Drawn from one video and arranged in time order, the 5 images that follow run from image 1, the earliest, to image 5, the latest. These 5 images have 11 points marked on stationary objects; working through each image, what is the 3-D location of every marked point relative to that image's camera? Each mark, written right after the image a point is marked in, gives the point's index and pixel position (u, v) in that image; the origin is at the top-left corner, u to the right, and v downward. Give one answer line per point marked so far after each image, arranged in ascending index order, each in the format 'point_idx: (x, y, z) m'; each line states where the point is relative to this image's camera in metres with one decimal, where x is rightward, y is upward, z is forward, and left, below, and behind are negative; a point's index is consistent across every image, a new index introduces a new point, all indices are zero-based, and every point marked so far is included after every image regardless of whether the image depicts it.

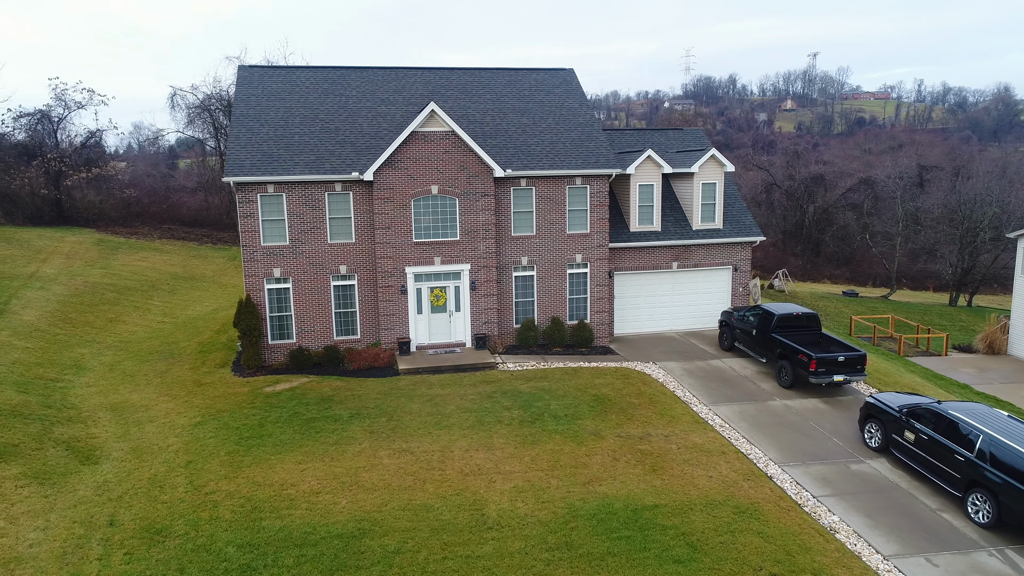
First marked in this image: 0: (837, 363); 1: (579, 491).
0: (+7.2, -1.7, +16.0) m
1: (+1.1, -3.3, +11.6) m
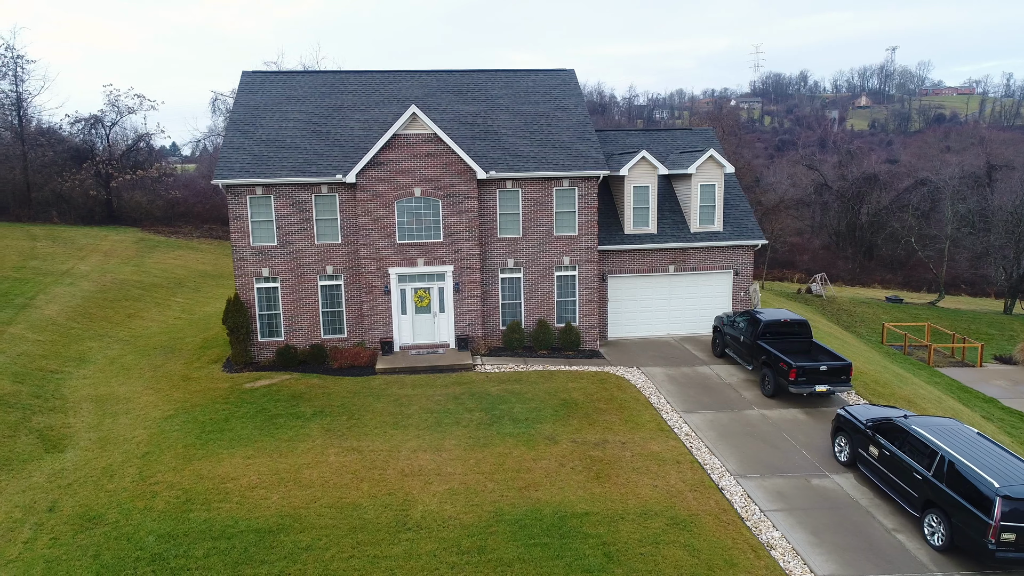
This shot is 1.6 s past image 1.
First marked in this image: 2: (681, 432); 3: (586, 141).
0: (+6.5, -1.8, +15.3) m
1: (0.0, -3.3, +11.5) m
2: (+3.4, -2.9, +14.5) m
3: (+2.0, +4.0, +19.7) m
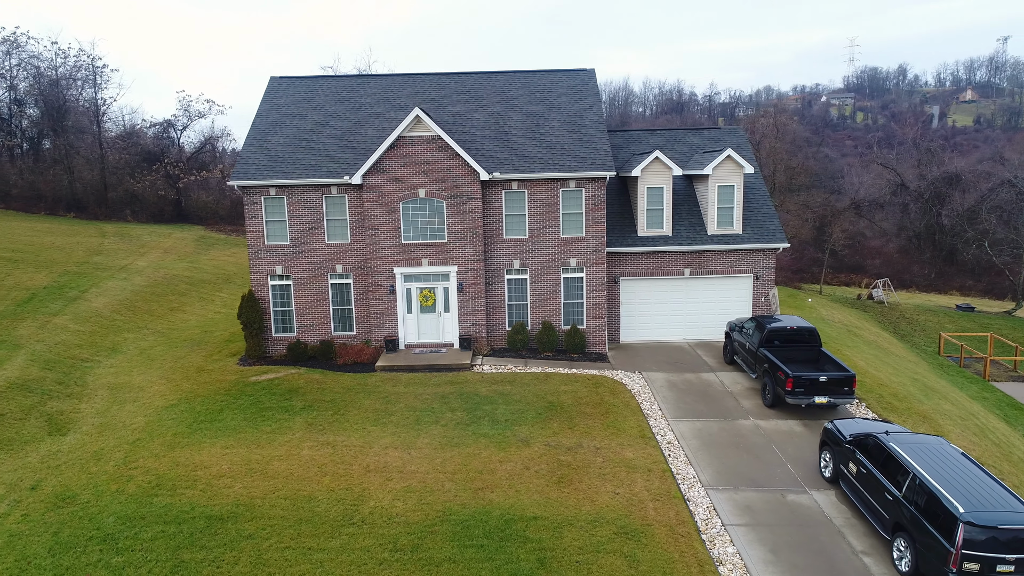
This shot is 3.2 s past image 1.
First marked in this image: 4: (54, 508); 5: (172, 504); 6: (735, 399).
0: (+6.2, -2.0, +14.6) m
1: (-0.8, -3.4, +11.6) m
2: (+3.0, -3.0, +14.1) m
3: (+2.3, +4.0, +19.4) m
4: (-6.8, -3.3, +10.7) m
5: (-5.2, -3.3, +11.0) m
6: (+5.0, -2.5, +16.1) m
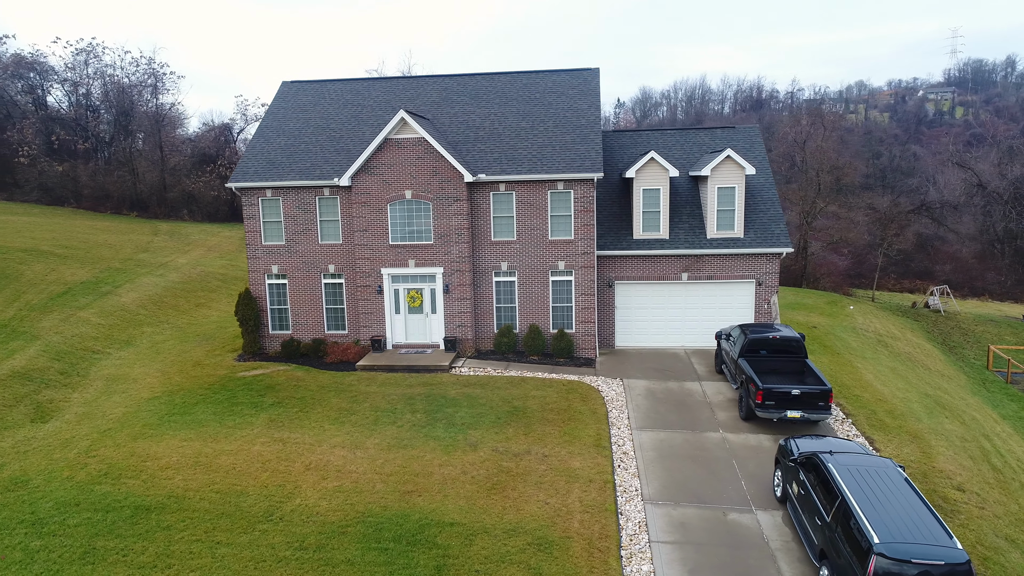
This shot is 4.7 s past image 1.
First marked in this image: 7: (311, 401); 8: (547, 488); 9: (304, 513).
0: (+5.3, -2.1, +13.8) m
1: (-1.9, -3.4, +11.6) m
2: (+2.1, -3.1, +13.7) m
3: (+2.1, +3.9, +19.0) m
4: (-8.1, -3.2, +11.5) m
5: (-6.4, -3.3, +11.5) m
6: (+4.3, -2.6, +15.5) m
7: (-4.3, -2.4, +15.5) m
8: (+0.6, -3.4, +12.1) m
9: (-3.2, -3.5, +11.1) m
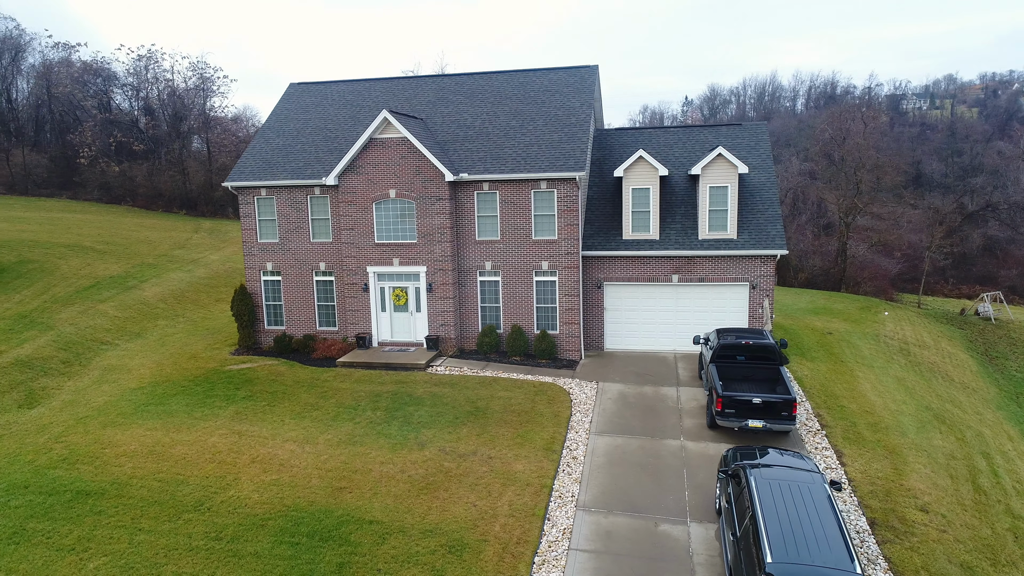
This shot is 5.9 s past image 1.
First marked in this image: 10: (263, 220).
0: (+4.4, -2.2, +13.2) m
1: (-3.1, -3.4, +11.7) m
2: (+1.1, -3.1, +13.4) m
3: (+1.8, +3.9, +18.7) m
4: (-9.2, -3.1, +12.2) m
5: (-7.6, -3.2, +12.1) m
6: (+3.5, -2.7, +15.0) m
7: (-5.1, -2.4, +15.8) m
8: (-0.5, -3.4, +12.0) m
9: (-4.4, -3.4, +11.3) m
10: (-6.9, +1.9, +19.8) m
